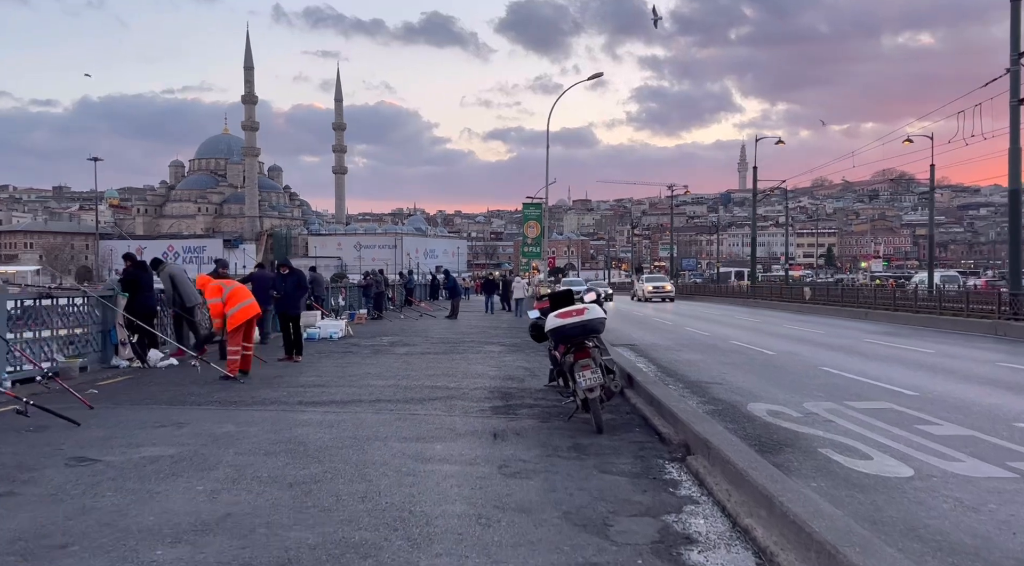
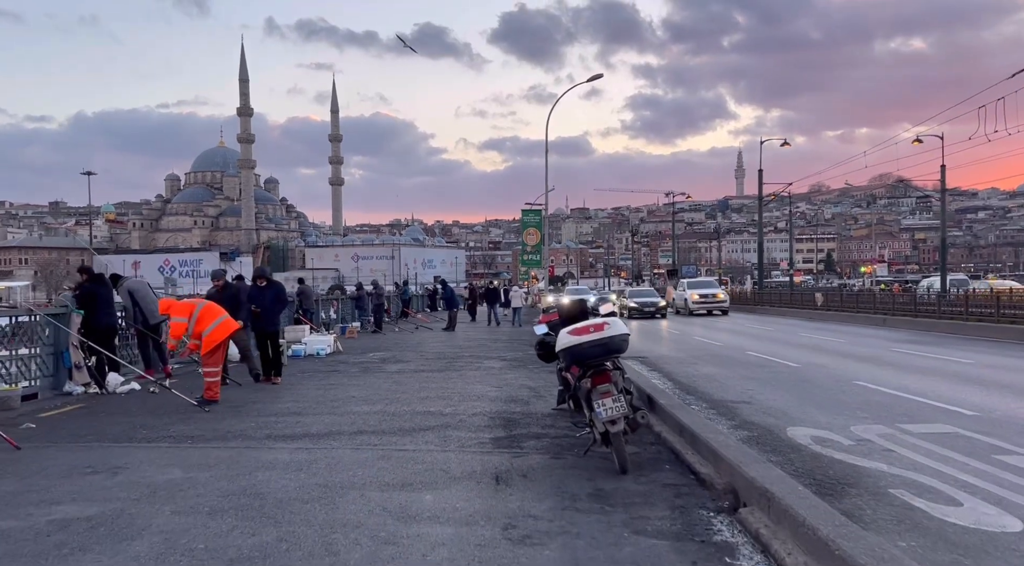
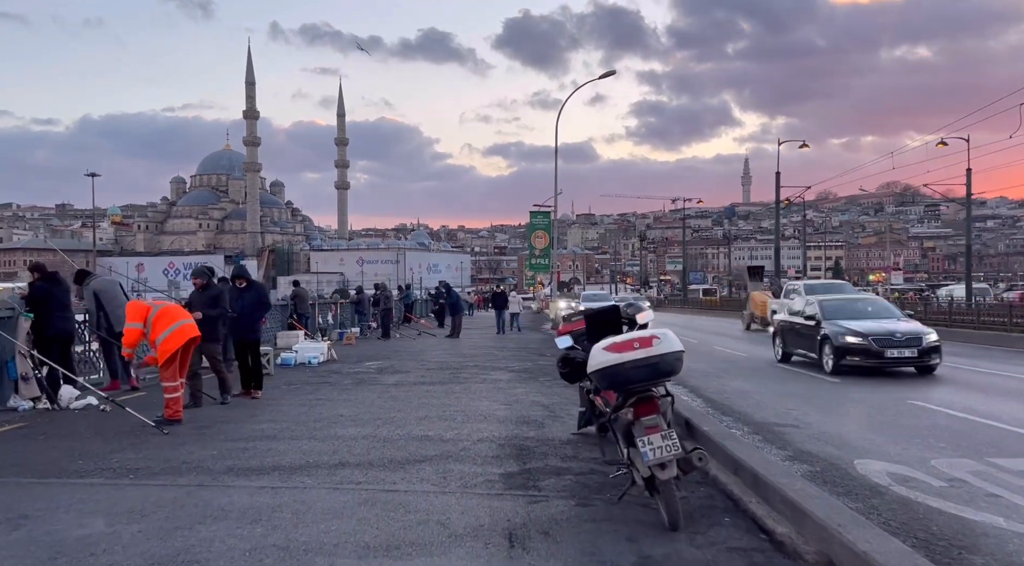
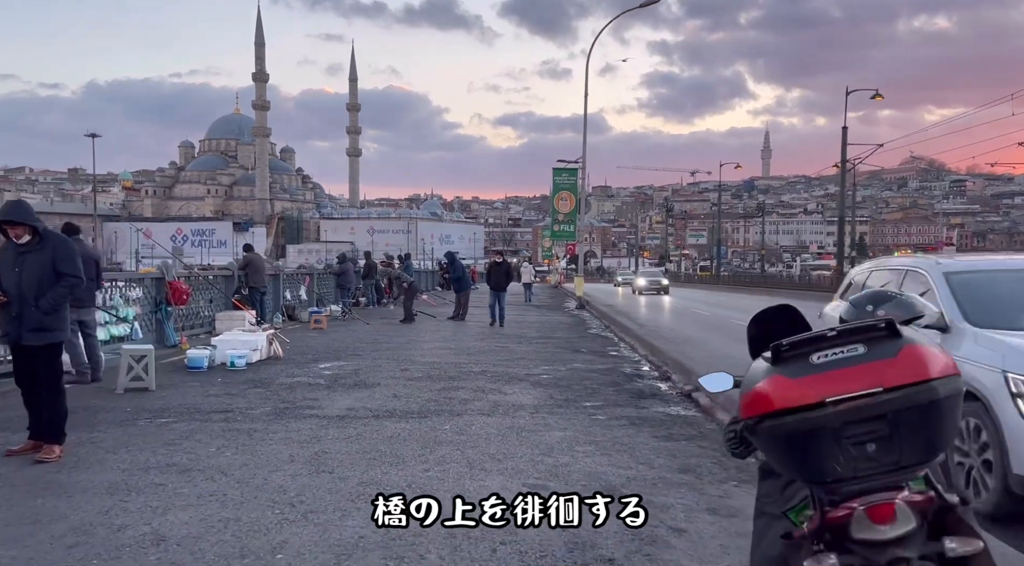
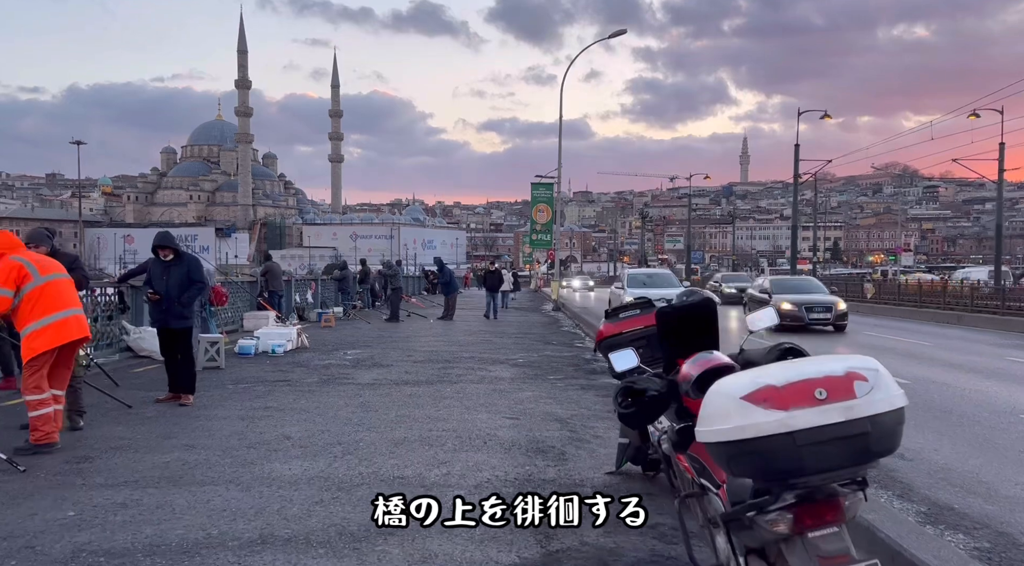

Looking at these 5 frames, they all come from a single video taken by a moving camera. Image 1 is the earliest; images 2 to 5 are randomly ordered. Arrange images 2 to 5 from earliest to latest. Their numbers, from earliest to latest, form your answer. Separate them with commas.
2, 3, 5, 4
